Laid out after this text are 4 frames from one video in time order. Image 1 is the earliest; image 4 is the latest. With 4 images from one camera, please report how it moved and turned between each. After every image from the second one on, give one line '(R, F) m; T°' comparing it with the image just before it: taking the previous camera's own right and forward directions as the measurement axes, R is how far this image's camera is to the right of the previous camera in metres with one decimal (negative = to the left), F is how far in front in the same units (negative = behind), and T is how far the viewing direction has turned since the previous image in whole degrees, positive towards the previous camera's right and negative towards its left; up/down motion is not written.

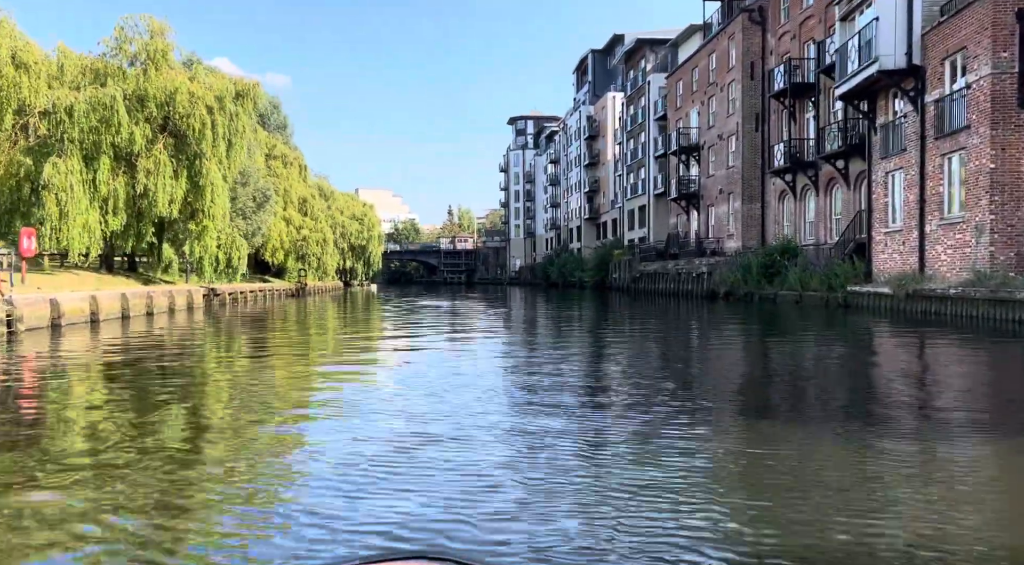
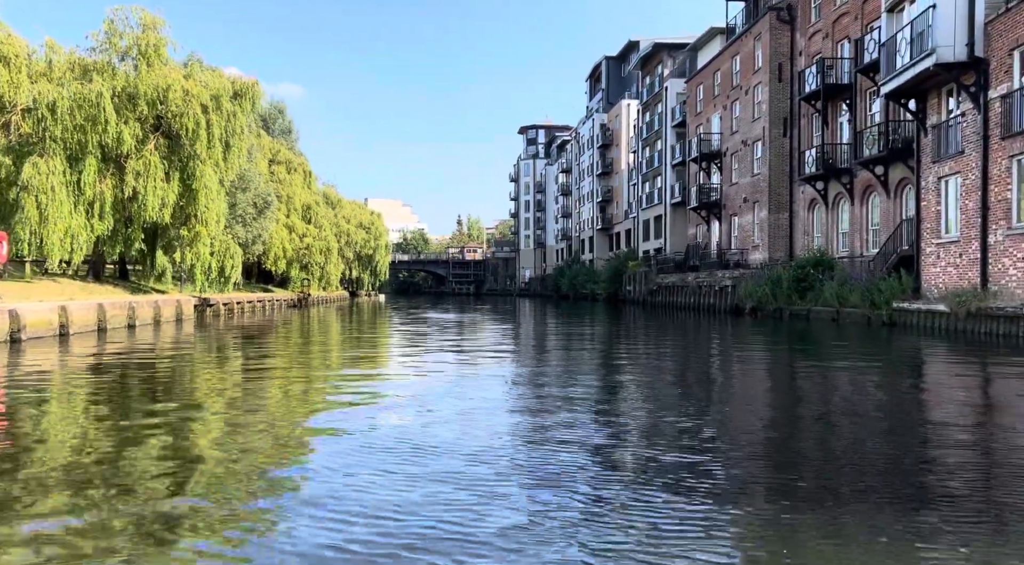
(-0.1, +1.9) m; -1°
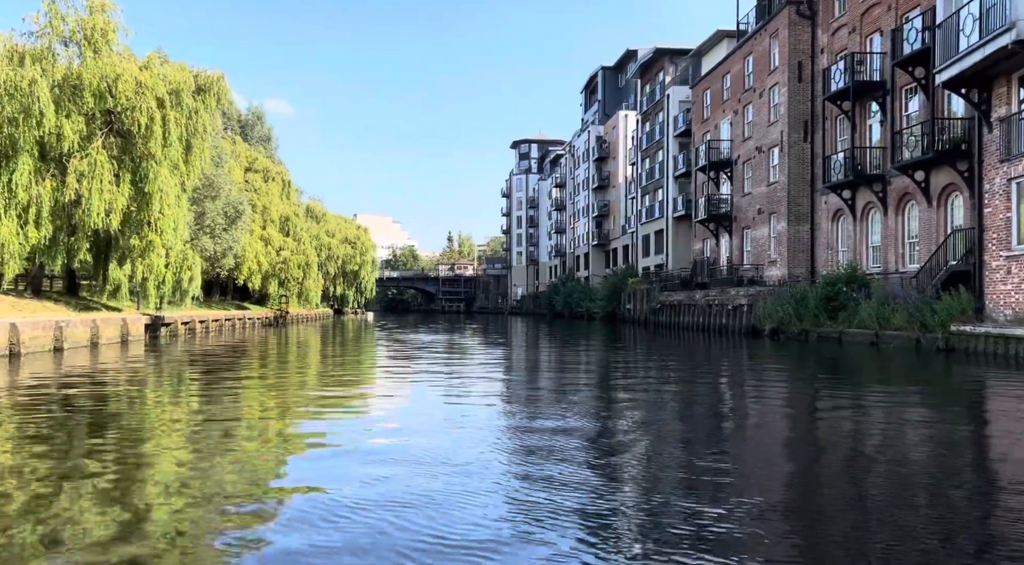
(-0.1, +3.1) m; +1°
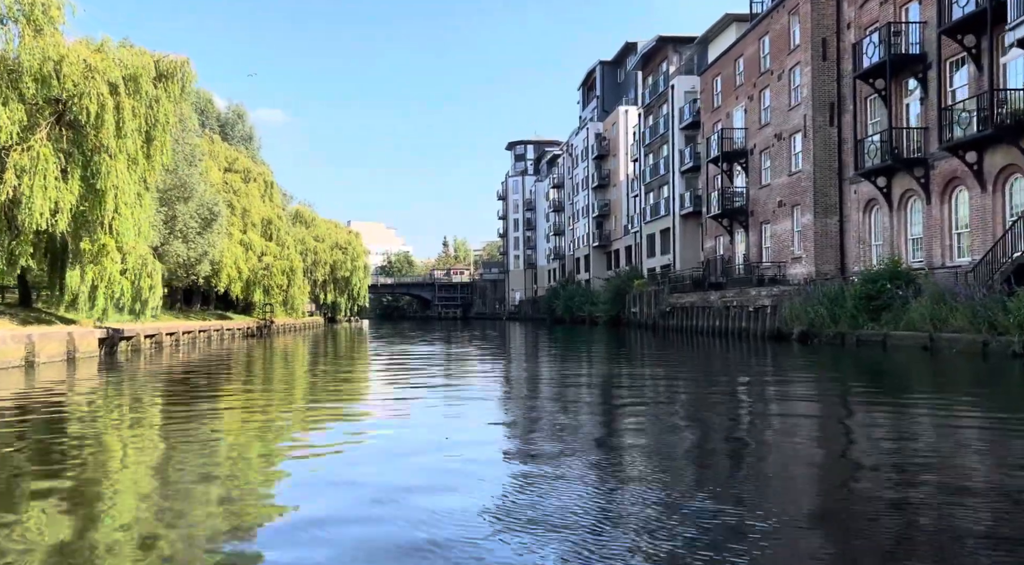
(-0.1, +2.7) m; 0°
